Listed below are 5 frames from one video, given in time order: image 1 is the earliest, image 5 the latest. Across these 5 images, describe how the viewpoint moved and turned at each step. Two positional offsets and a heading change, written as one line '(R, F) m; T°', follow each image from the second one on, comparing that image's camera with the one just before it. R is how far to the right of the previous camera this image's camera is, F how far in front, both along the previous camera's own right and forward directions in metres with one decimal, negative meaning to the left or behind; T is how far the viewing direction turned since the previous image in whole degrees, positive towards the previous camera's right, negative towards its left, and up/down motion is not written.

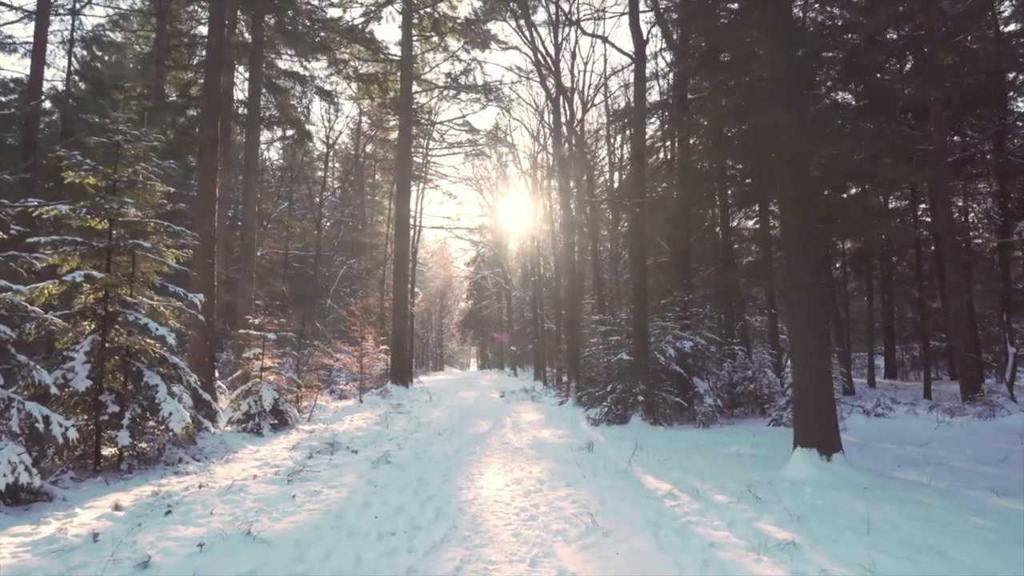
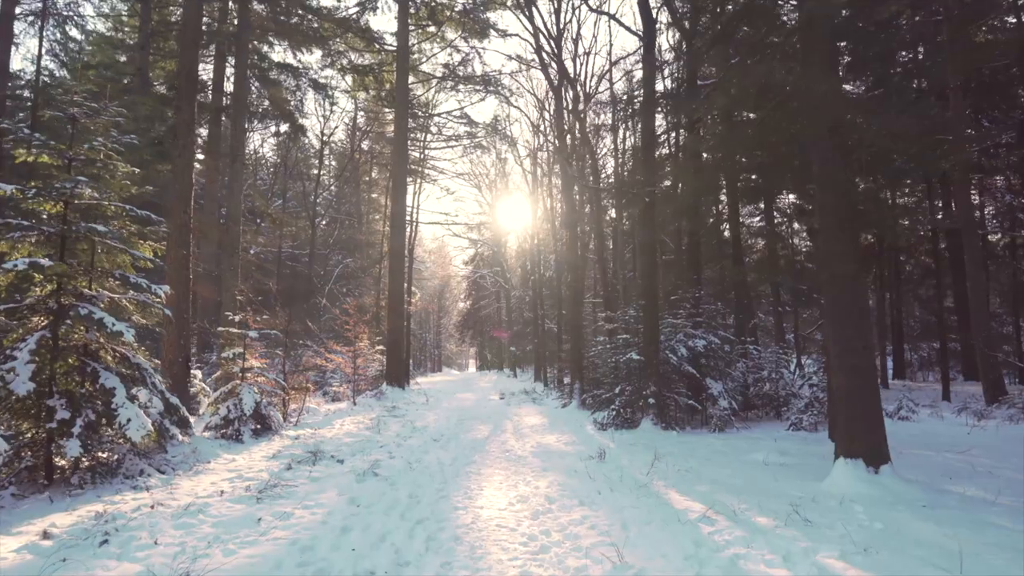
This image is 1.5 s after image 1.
(0.0, +0.7) m; 0°
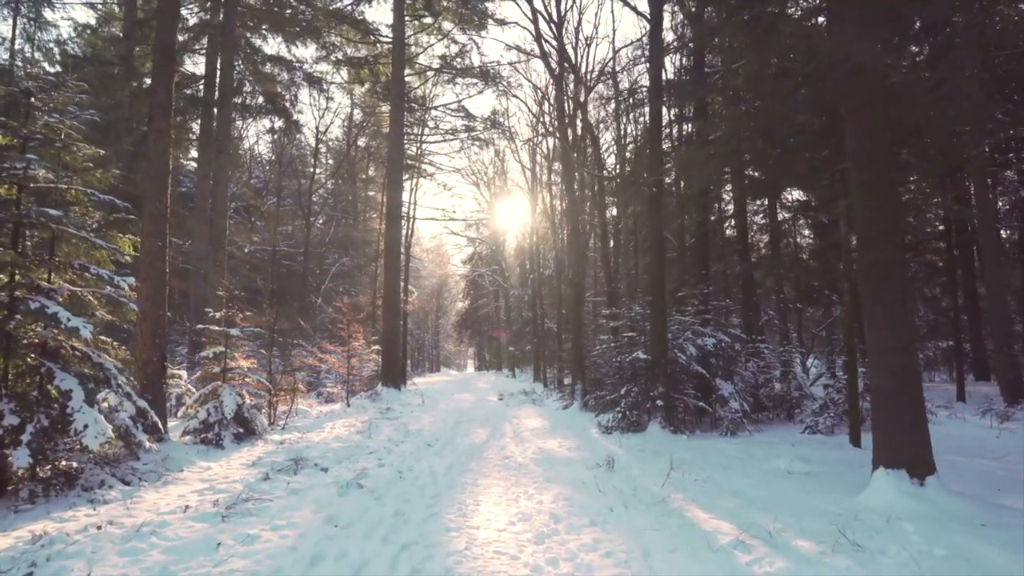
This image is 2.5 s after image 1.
(0.0, +0.6) m; 0°
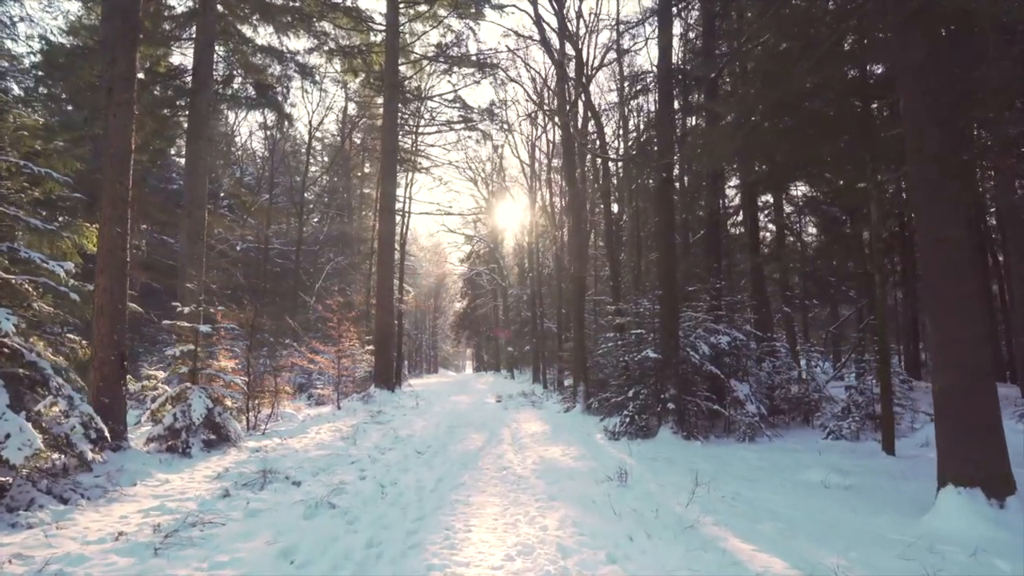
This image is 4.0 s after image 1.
(0.0, +0.8) m; 0°
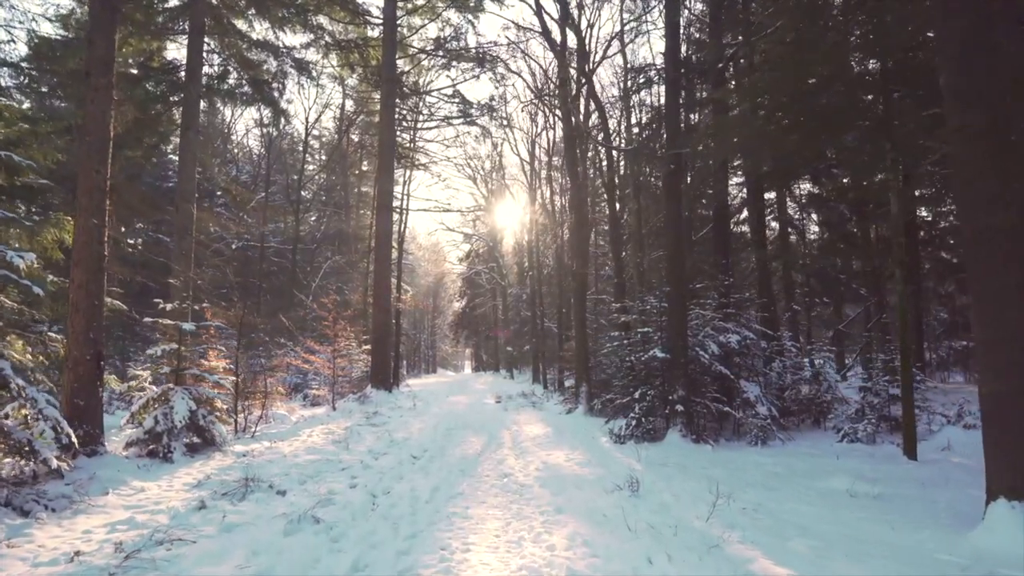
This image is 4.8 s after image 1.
(0.0, +0.4) m; 0°
